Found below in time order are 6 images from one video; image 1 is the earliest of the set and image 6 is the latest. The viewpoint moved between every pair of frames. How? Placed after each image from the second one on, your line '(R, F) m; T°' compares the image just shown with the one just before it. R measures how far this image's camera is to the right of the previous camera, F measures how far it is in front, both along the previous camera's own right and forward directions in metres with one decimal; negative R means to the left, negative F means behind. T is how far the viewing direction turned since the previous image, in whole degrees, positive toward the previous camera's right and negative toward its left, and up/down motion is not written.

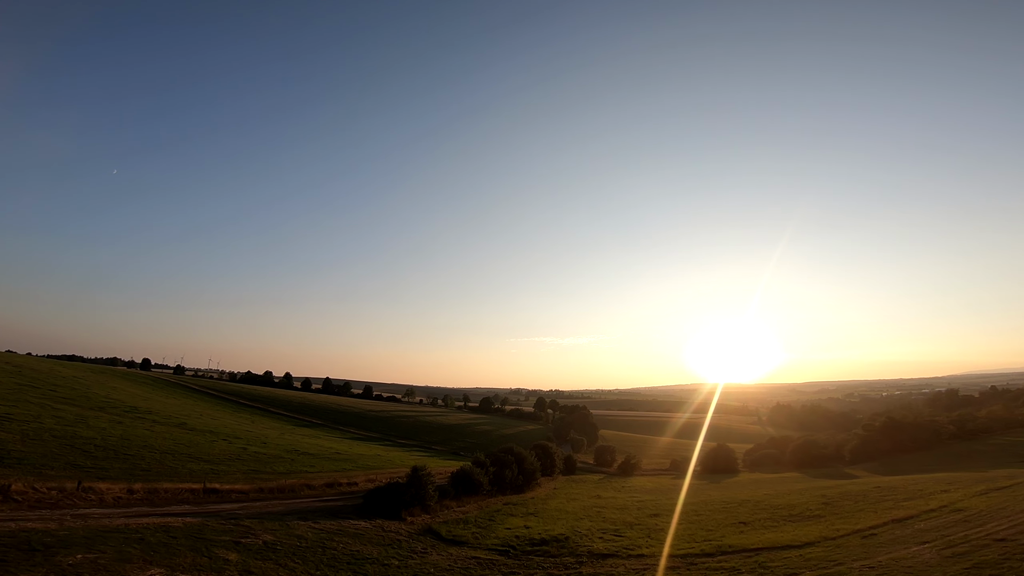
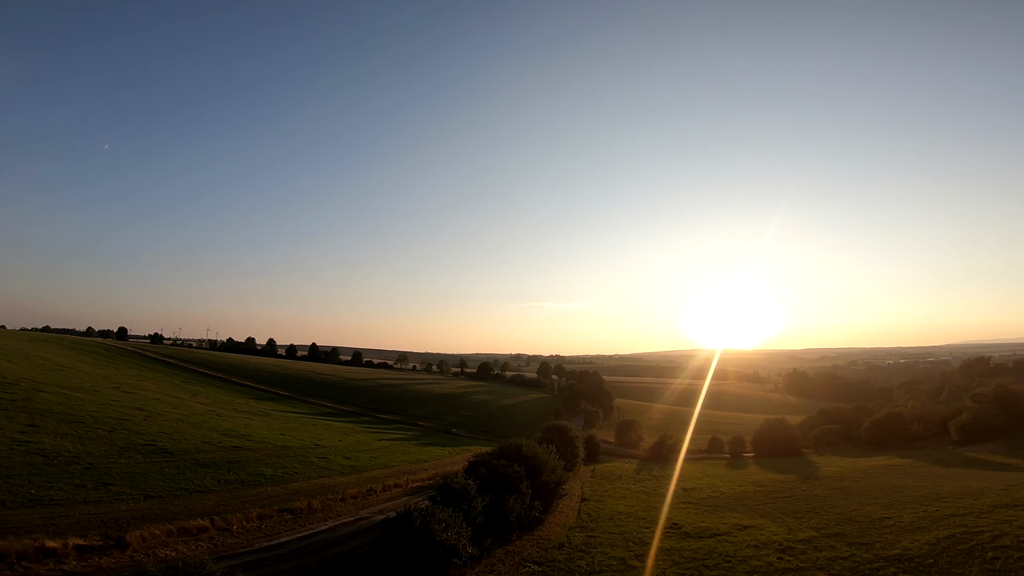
(-0.3, +22.4) m; 0°
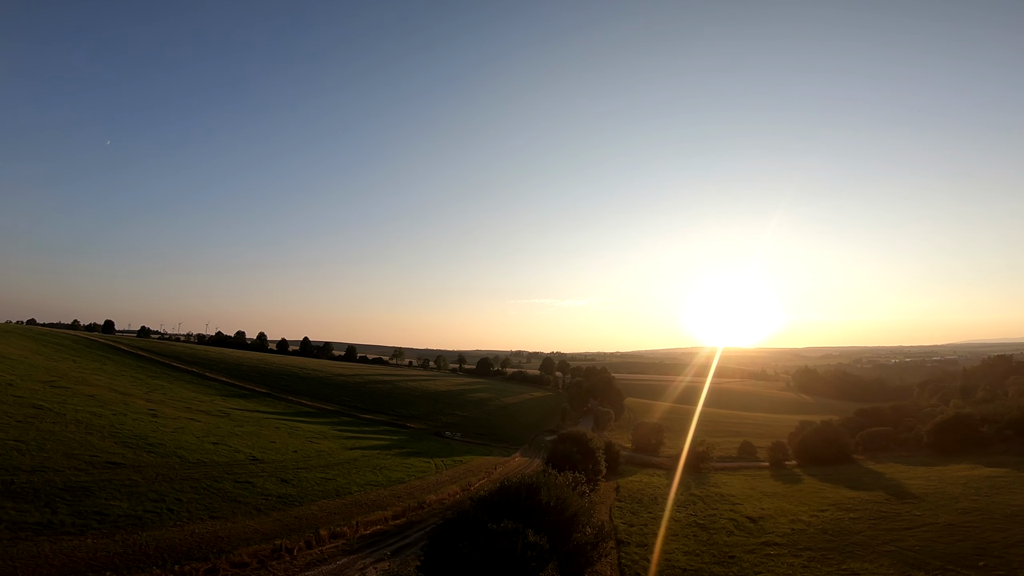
(-0.3, +11.4) m; 0°
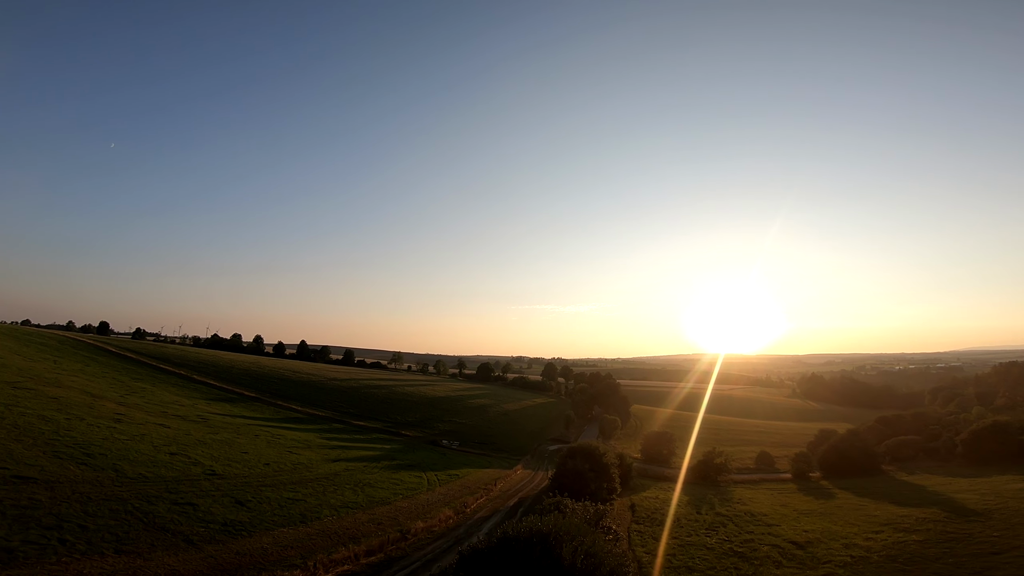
(-0.2, +4.8) m; 0°
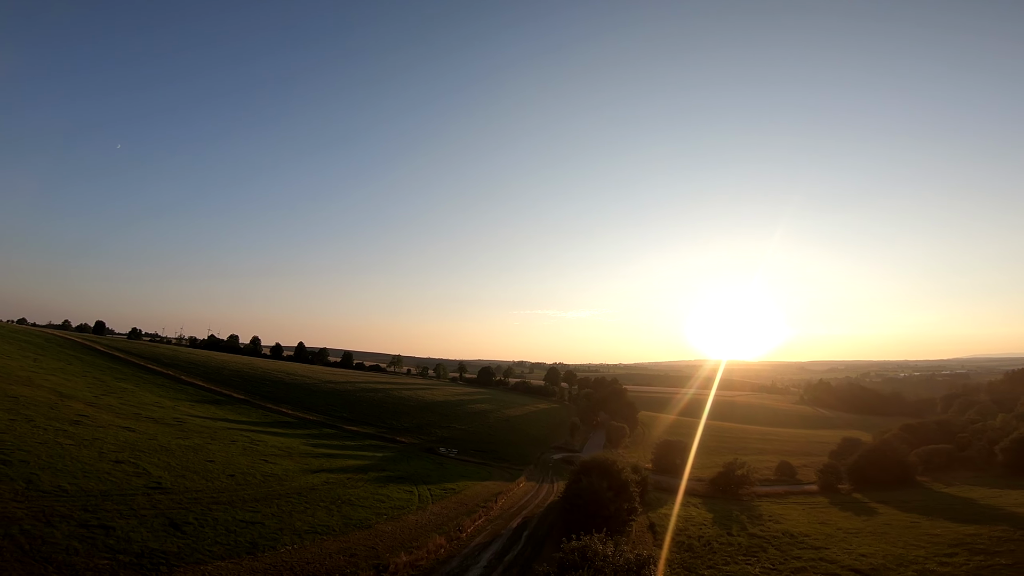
(-0.3, +4.8) m; 0°
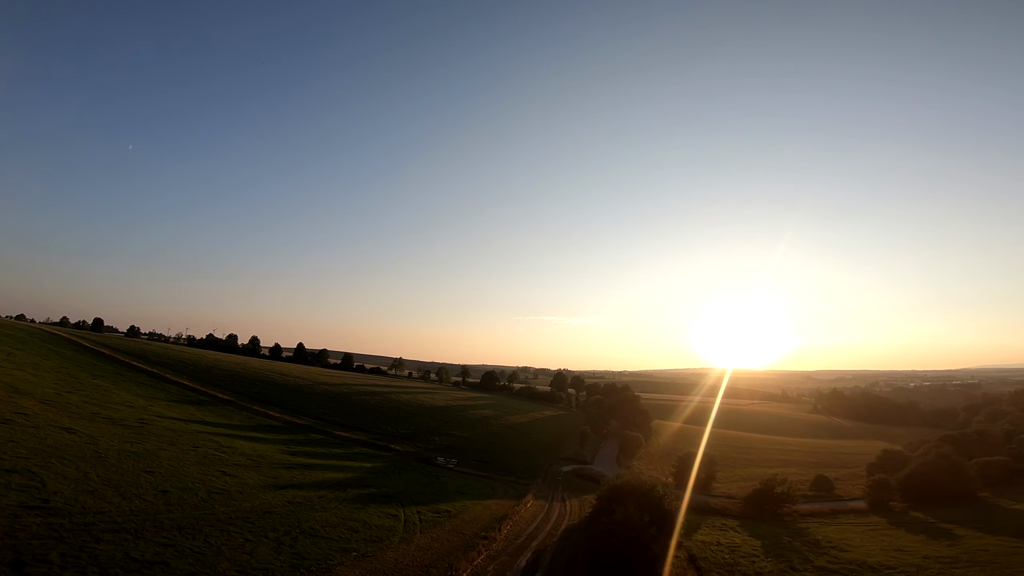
(-0.4, +6.7) m; -1°
